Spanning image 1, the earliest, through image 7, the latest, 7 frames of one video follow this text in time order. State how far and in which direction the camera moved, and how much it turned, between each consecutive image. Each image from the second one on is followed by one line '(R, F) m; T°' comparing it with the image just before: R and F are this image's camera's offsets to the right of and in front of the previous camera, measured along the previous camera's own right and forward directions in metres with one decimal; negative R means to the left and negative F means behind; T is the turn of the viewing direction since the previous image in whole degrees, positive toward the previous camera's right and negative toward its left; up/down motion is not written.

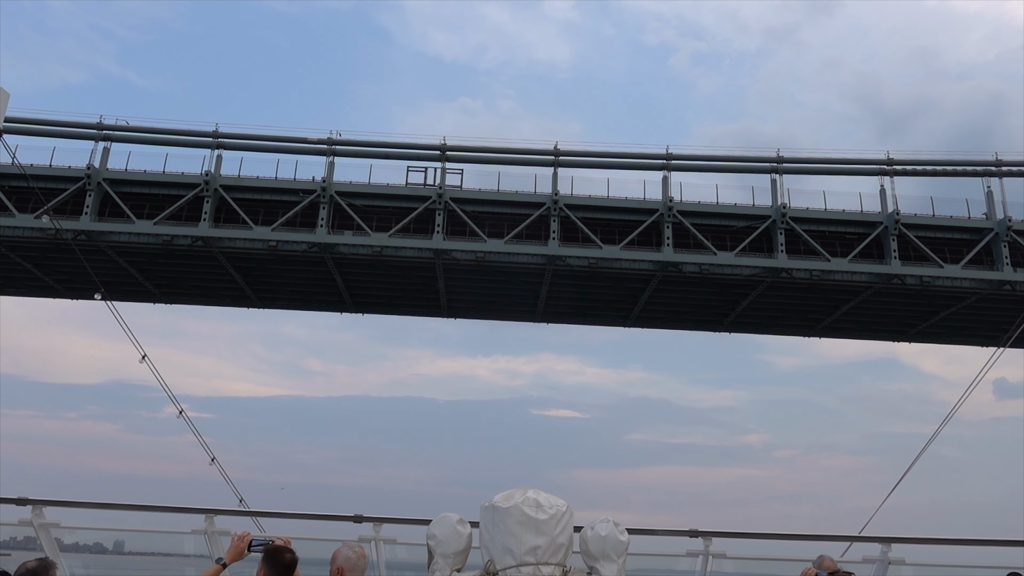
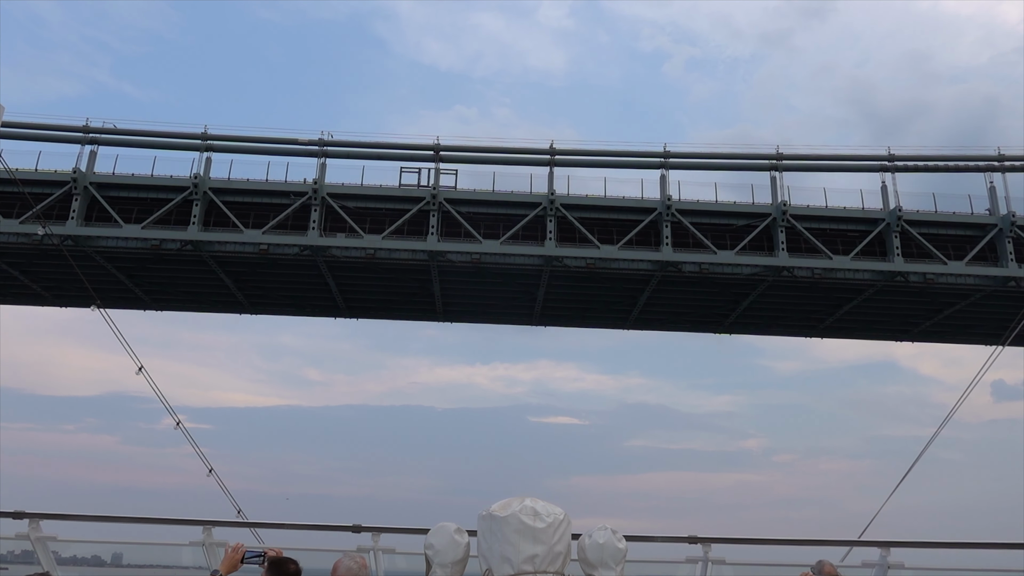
(-4.2, +0.4) m; 0°
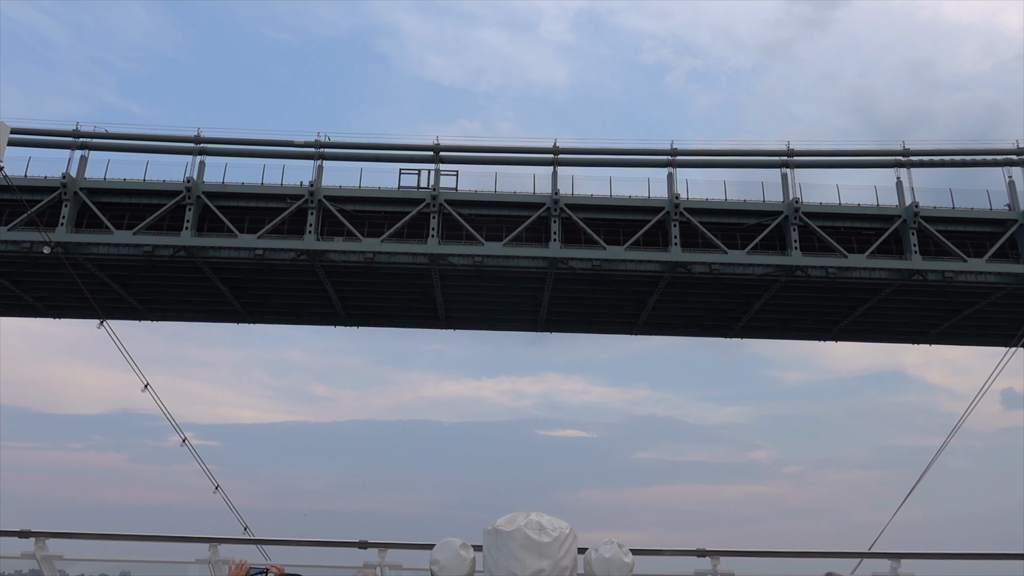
(+4.3, +1.2) m; 0°
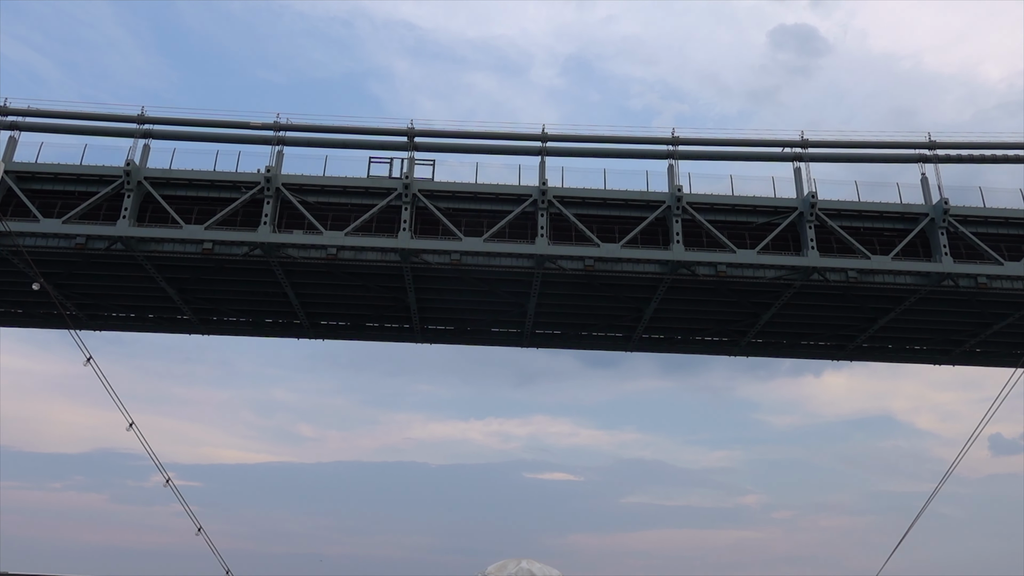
(+0.2, +3.4) m; +1°
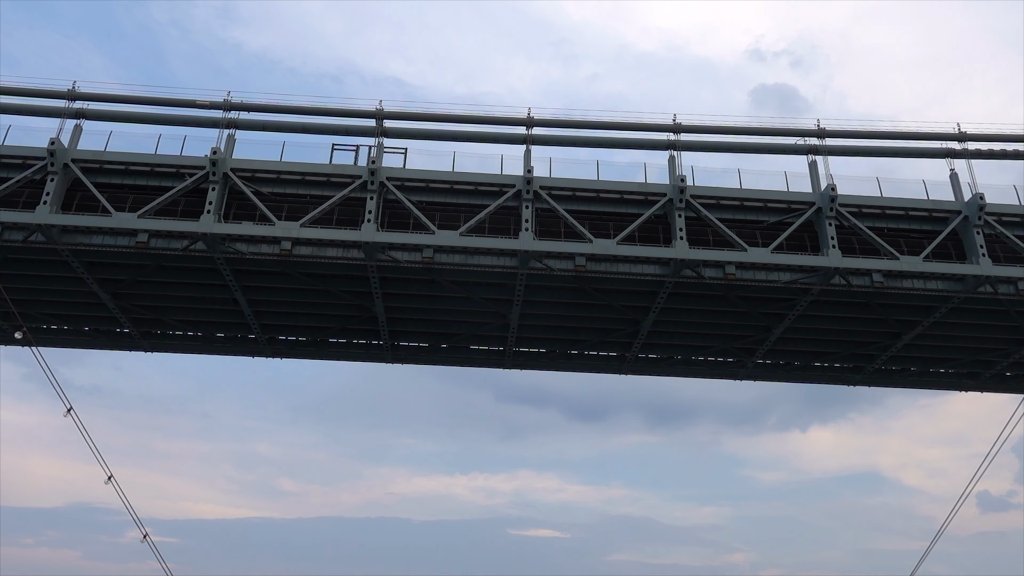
(+0.2, +3.3) m; +1°
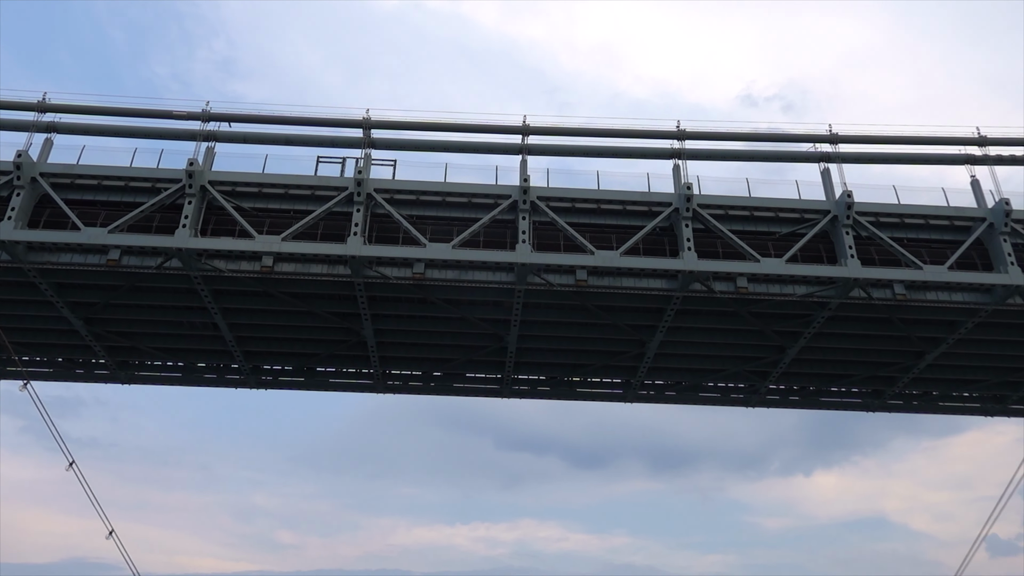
(0.0, +1.5) m; 0°
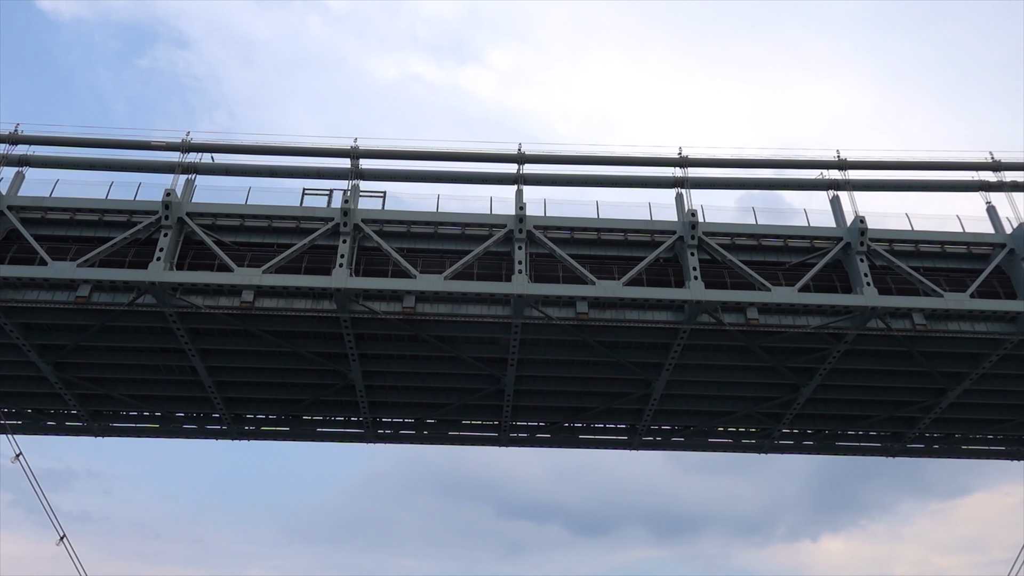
(0.0, +1.3) m; 0°
